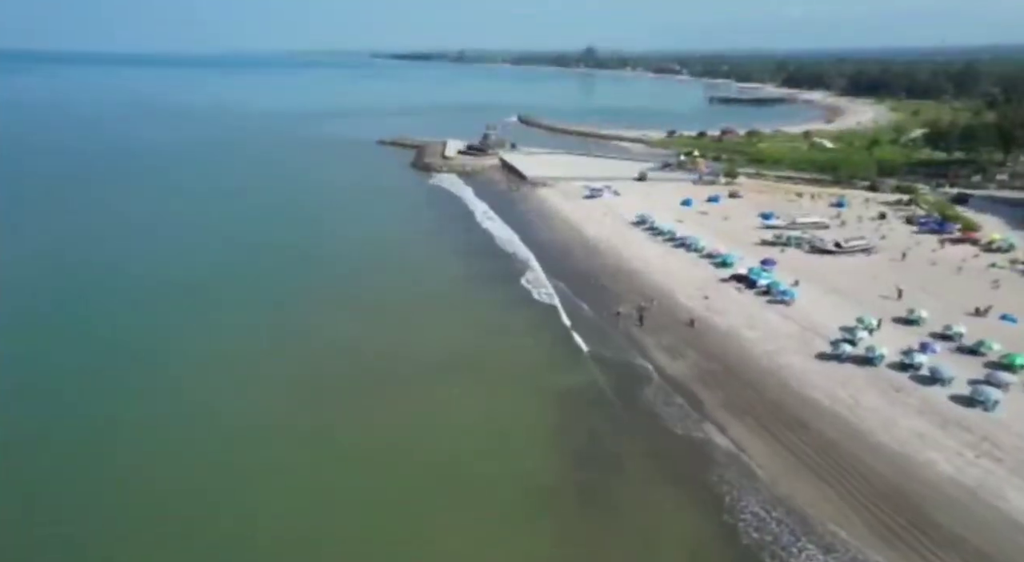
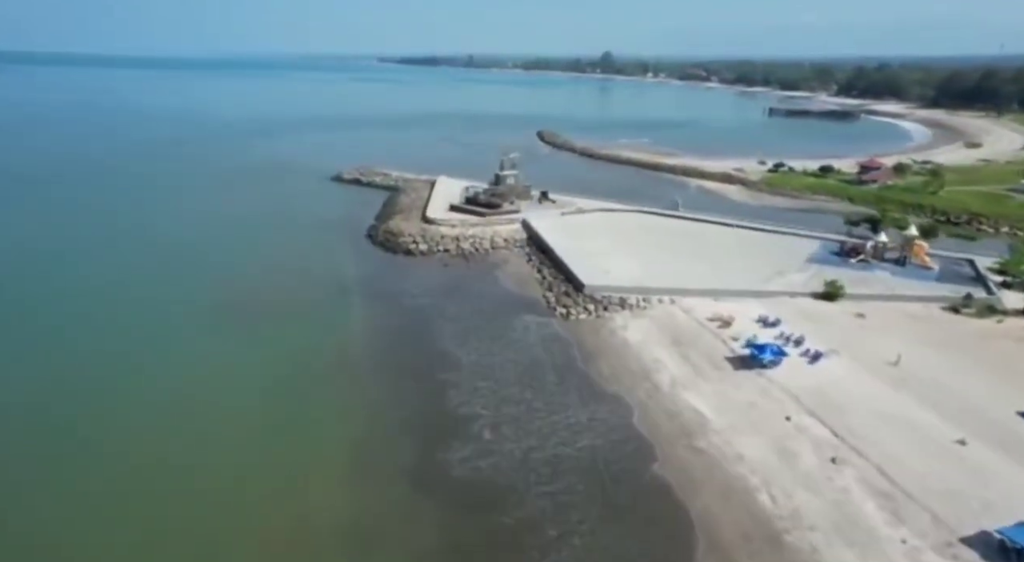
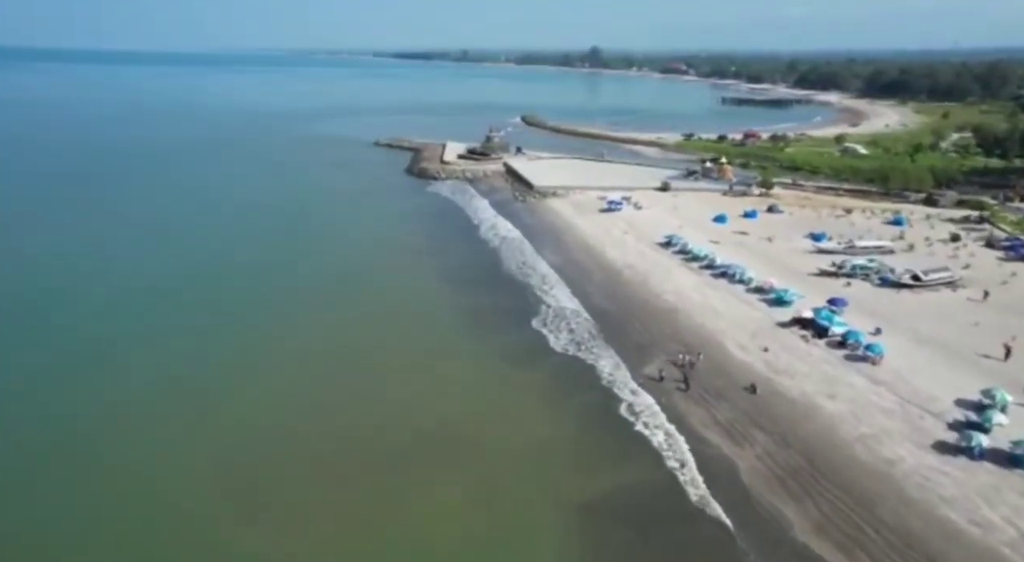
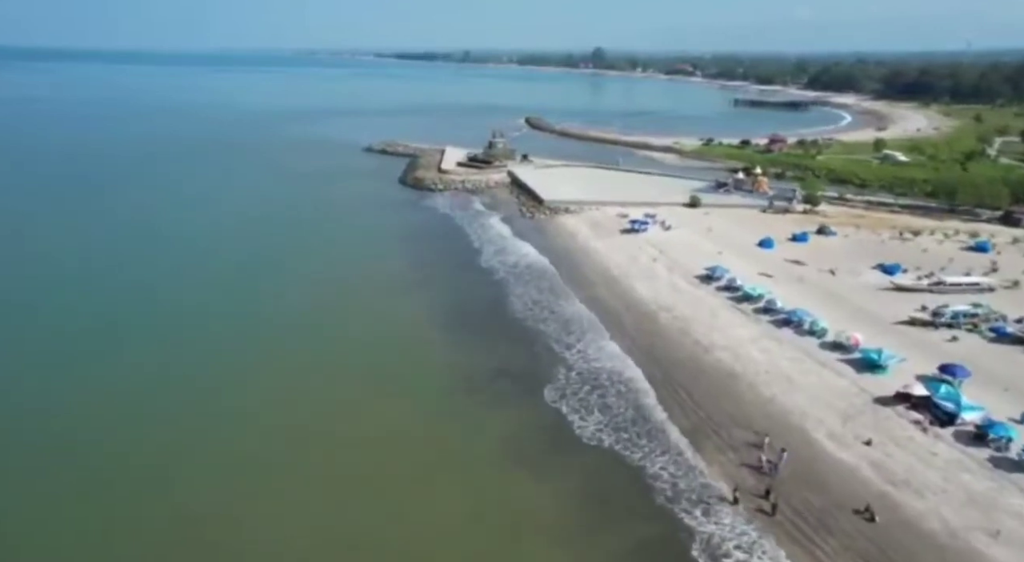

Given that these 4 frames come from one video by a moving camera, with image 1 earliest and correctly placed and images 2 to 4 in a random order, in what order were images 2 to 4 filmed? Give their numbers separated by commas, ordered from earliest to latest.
3, 4, 2
